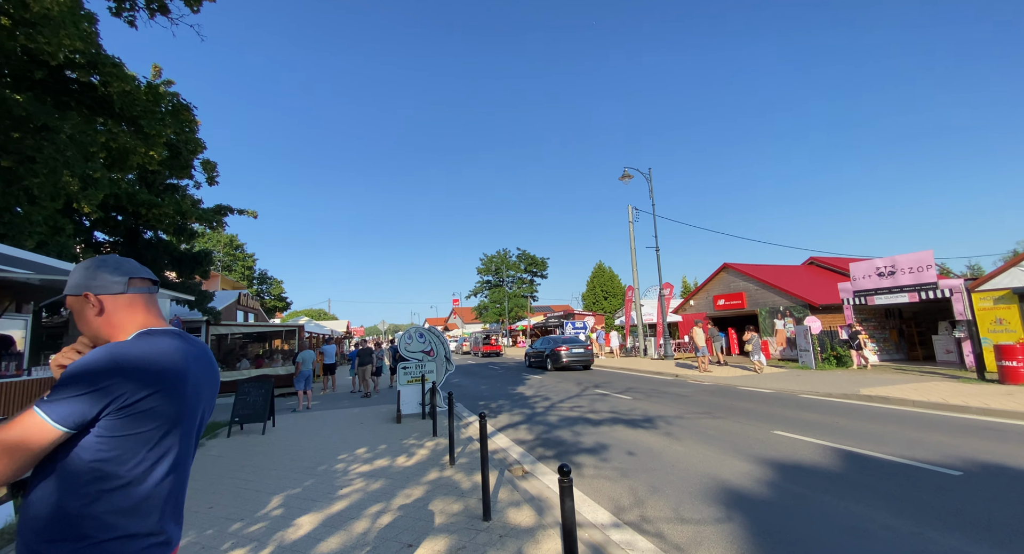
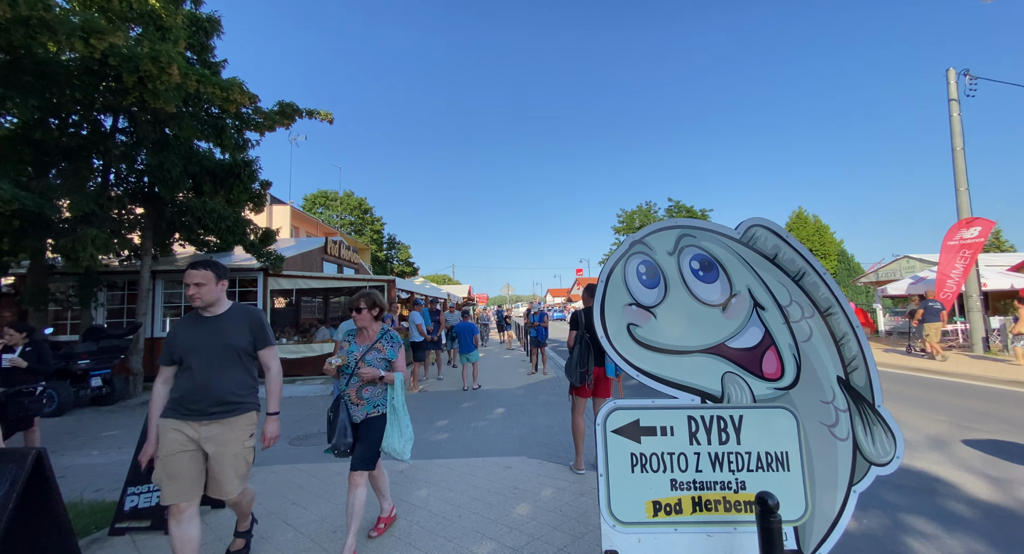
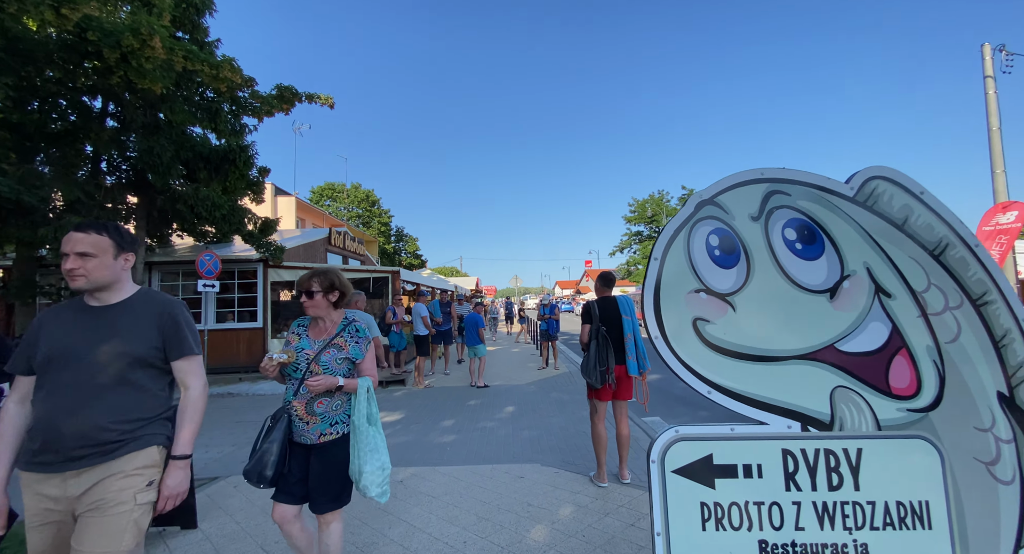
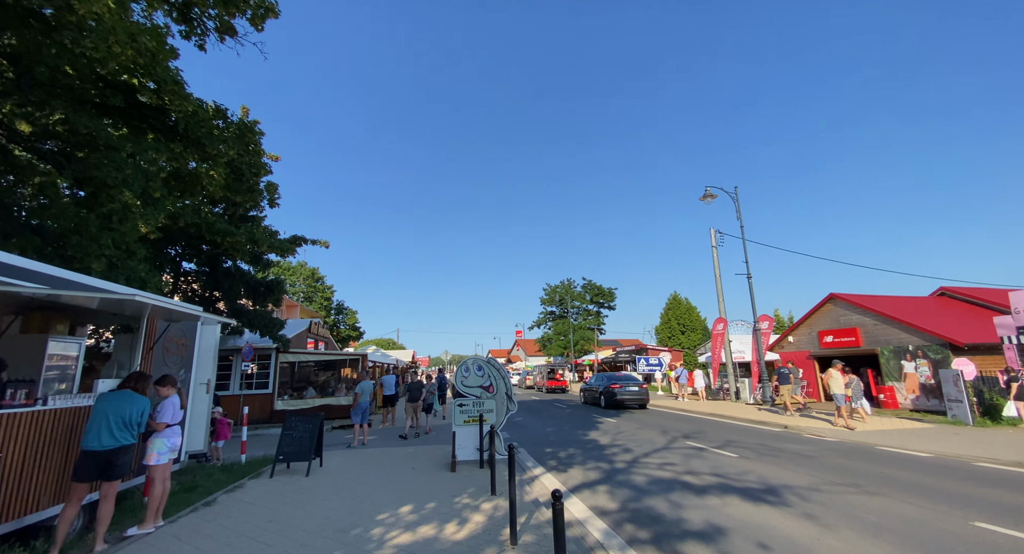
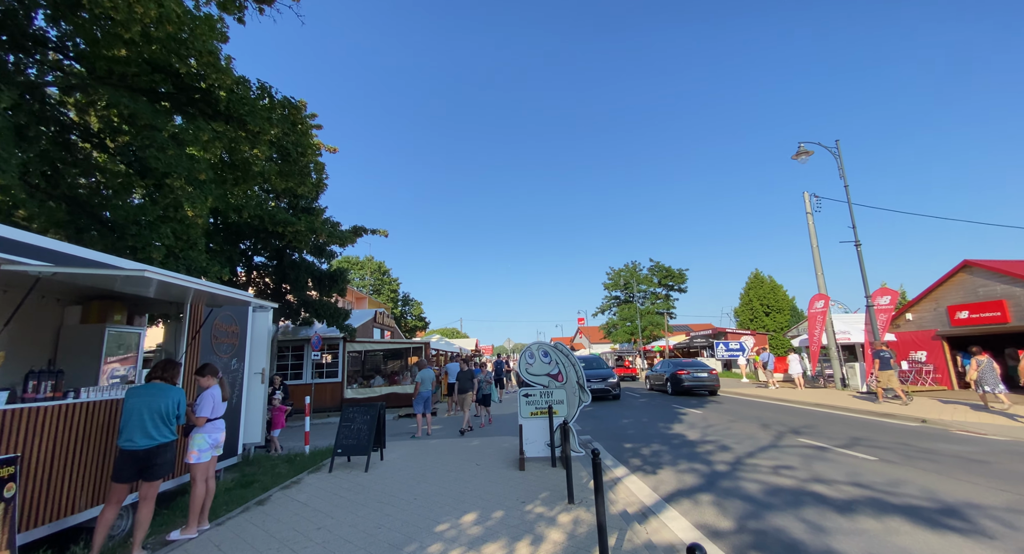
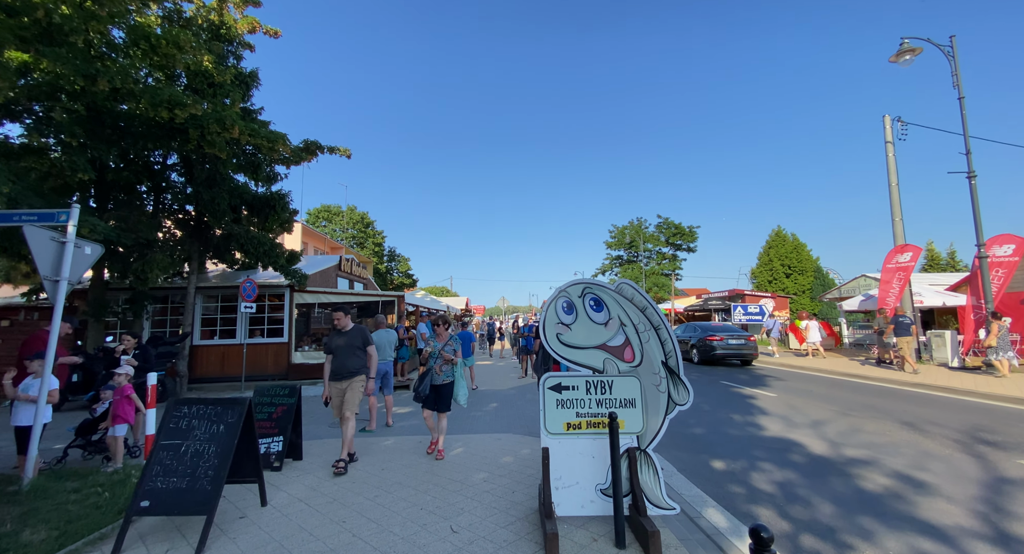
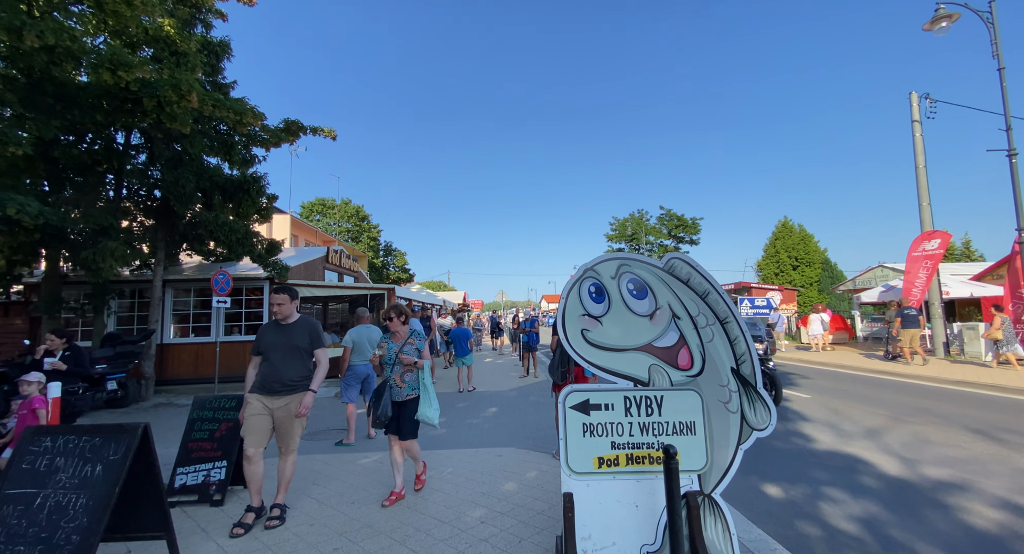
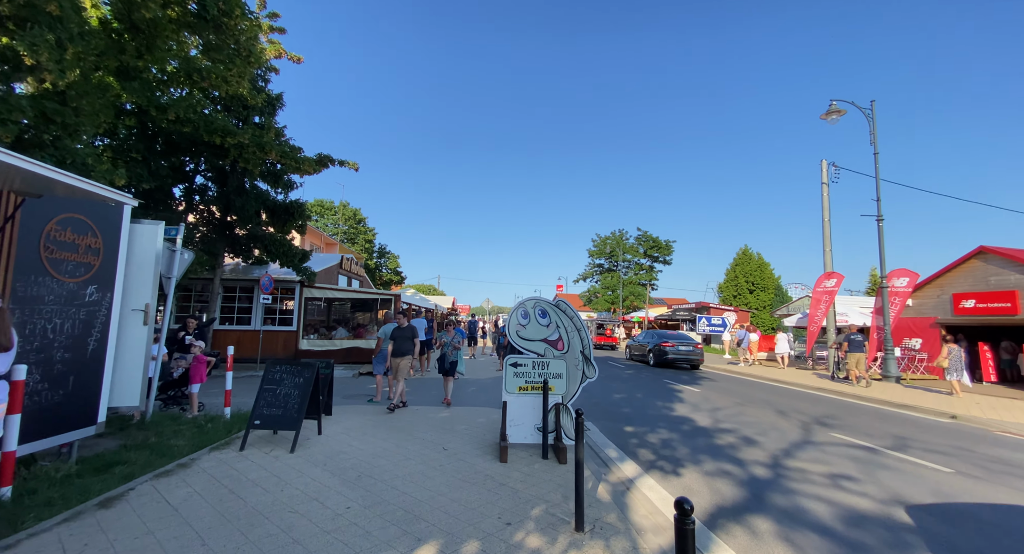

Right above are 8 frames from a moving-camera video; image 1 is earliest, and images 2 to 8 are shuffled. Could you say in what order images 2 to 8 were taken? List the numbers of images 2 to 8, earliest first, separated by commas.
4, 5, 8, 6, 7, 2, 3
